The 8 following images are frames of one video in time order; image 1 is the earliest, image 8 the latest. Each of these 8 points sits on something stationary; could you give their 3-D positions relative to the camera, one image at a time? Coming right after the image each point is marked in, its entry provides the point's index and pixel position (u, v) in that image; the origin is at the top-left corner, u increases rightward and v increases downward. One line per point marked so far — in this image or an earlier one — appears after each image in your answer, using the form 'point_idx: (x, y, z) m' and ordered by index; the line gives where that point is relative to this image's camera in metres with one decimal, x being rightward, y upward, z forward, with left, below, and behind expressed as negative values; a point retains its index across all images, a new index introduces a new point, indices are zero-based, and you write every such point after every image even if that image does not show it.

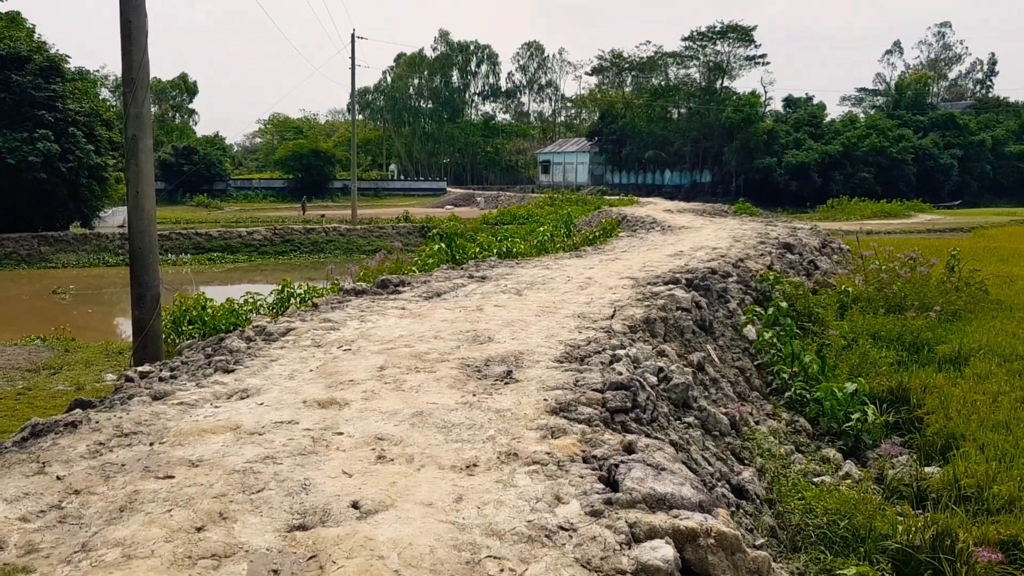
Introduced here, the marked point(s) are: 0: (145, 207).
0: (-2.4, +0.5, +5.9) m
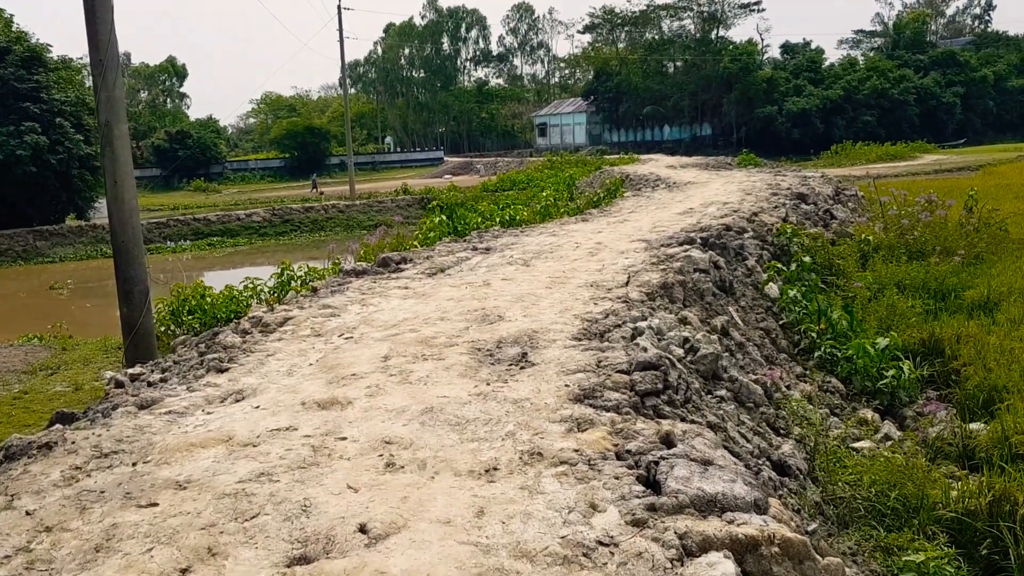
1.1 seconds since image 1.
0: (-2.4, +0.6, +5.6) m
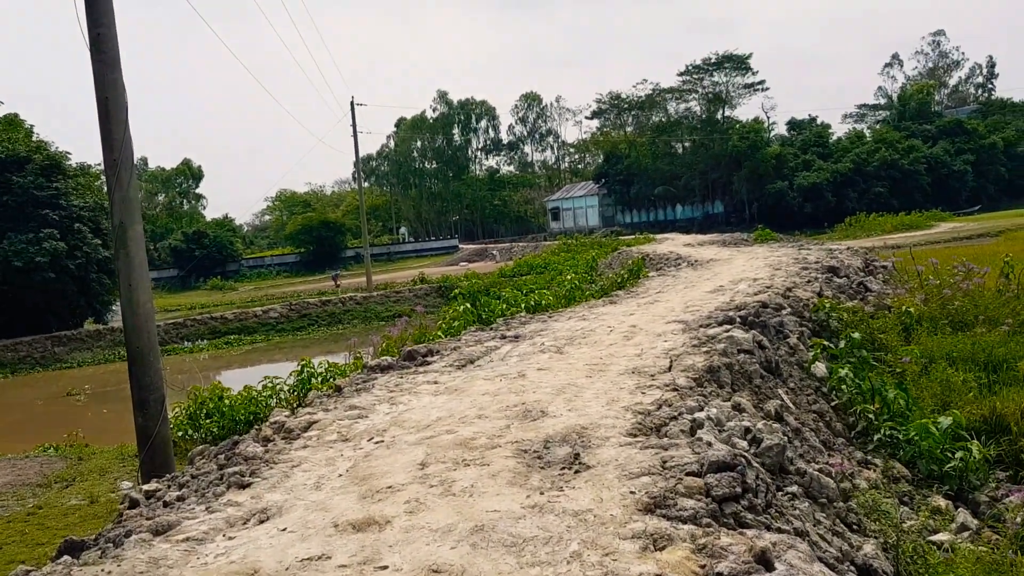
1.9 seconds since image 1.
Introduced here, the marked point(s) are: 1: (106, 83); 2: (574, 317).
0: (-2.2, -0.1, +5.3) m
1: (-2.4, +1.2, +5.2) m
2: (+0.6, -0.3, +8.9) m
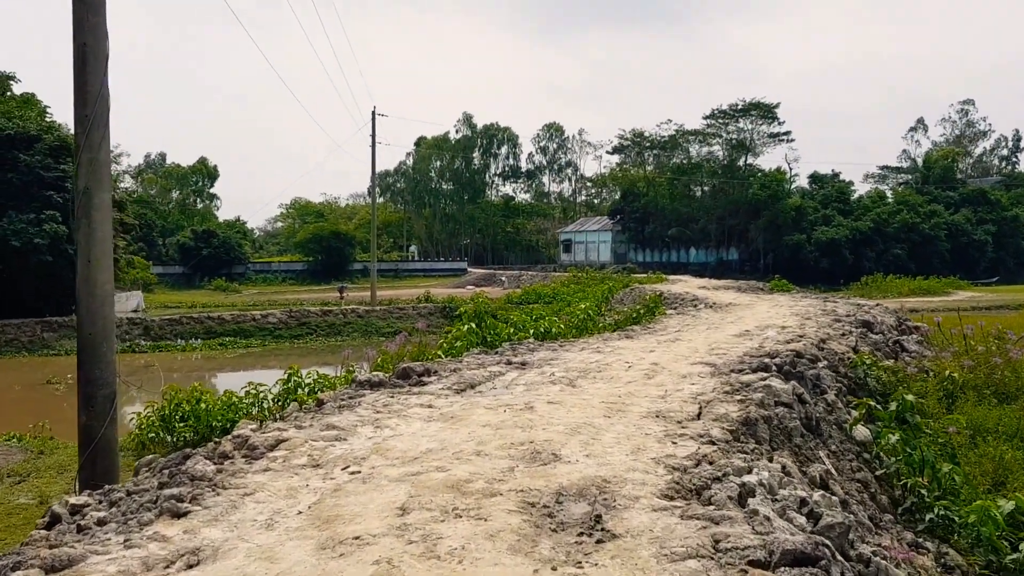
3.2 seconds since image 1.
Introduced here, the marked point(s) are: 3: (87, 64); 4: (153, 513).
0: (-2.1, 0.0, +4.6) m
1: (-2.2, +1.3, +4.6) m
2: (+0.7, -0.6, +8.1) m
3: (-2.2, +1.1, +4.6) m
4: (-1.2, -0.8, +3.1) m
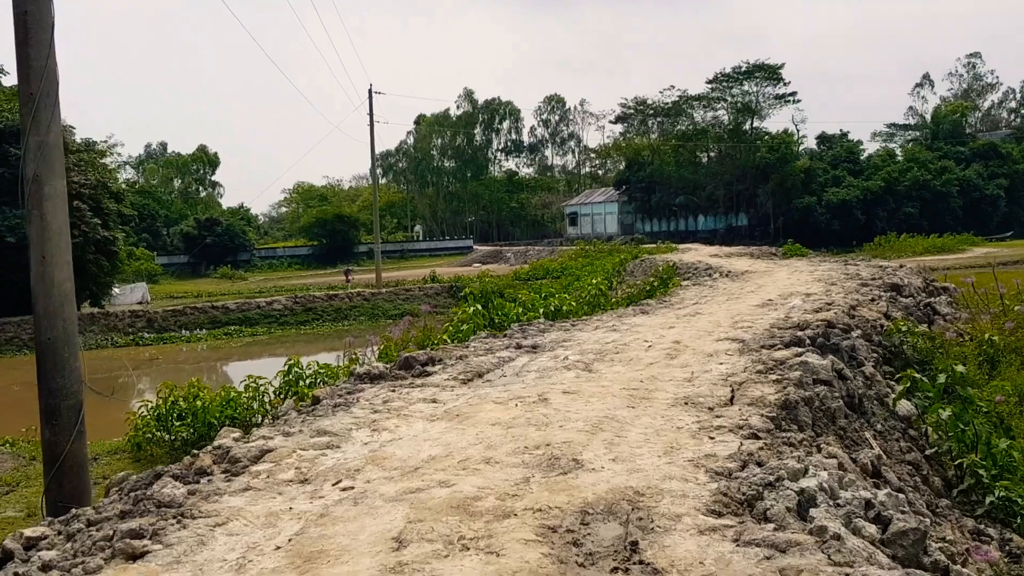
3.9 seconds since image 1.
0: (-2.1, 0.0, +4.1) m
1: (-2.2, +1.3, +4.0) m
2: (+0.8, -0.3, +7.6) m
3: (-2.2, +1.1, +4.1) m
4: (-1.2, -0.8, +2.6) m
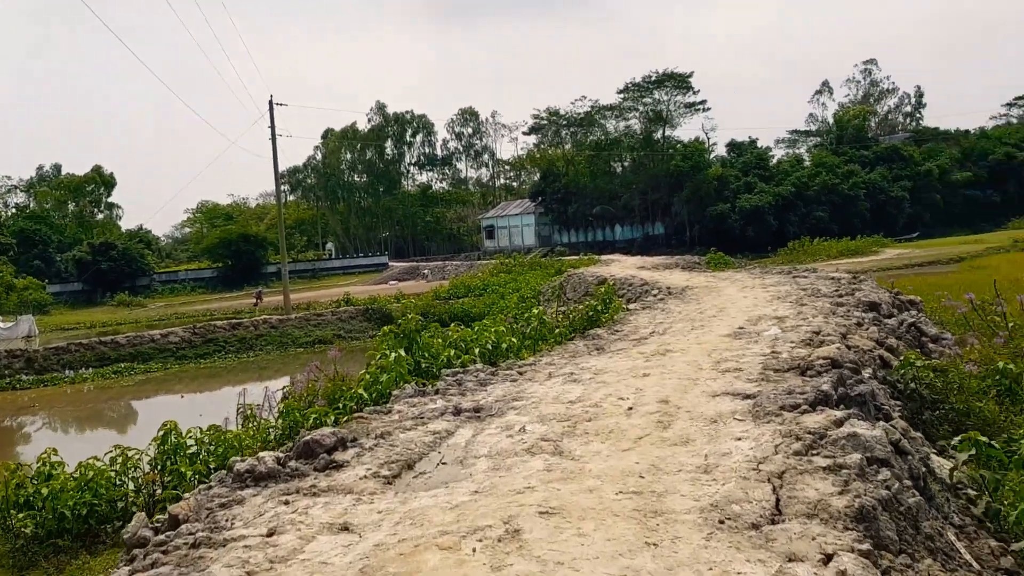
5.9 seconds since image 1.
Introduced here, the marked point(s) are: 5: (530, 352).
0: (-2.2, -0.3, +2.4) m
1: (-2.4, +1.0, +2.3) m
2: (+0.3, -0.6, +6.2) m
3: (-2.4, +0.8, +2.4) m
4: (-1.2, -1.0, +1.0) m
5: (+0.2, -0.6, +8.4) m
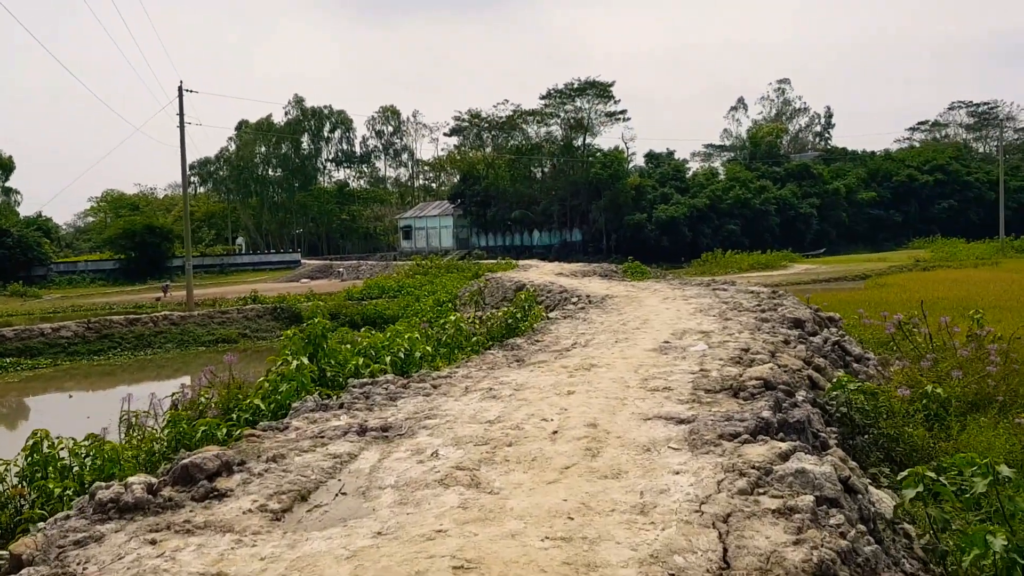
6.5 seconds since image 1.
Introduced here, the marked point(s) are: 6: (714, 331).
0: (-2.4, -0.2, +1.7) m
1: (-2.5, +1.1, +1.6) m
2: (-0.2, -0.7, +5.7) m
3: (-2.5, +0.9, +1.7) m
4: (-1.2, -1.0, +0.4) m
5: (-0.6, -0.6, +7.9) m
6: (+1.8, -0.4, +8.1) m
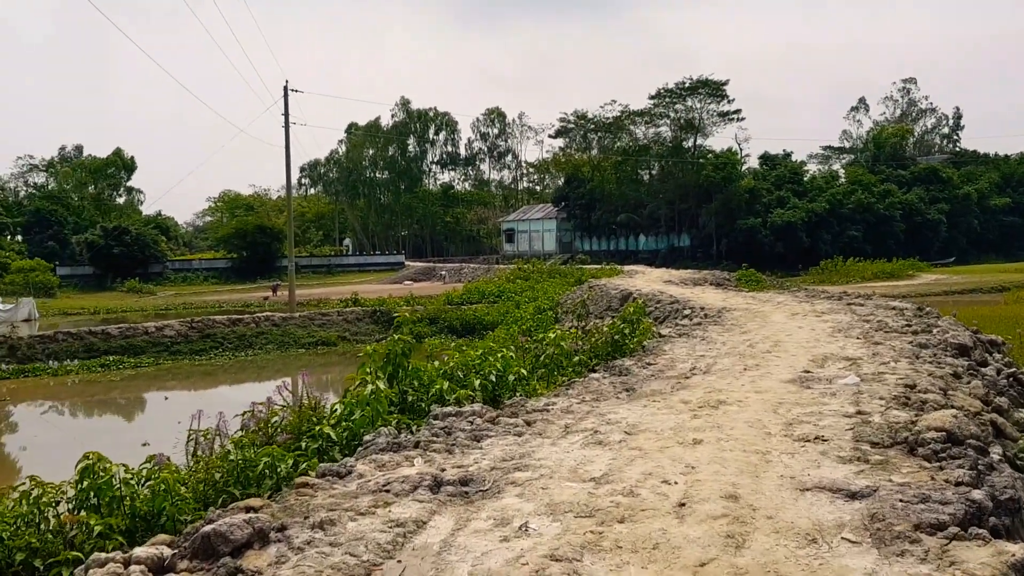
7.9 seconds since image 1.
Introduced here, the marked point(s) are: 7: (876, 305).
0: (-2.2, -0.3, +1.0) m
1: (-2.3, +1.0, +0.9) m
2: (+0.3, -0.7, +4.7) m
3: (-2.3, +0.8, +0.9) m
4: (-1.3, -1.1, -0.4) m
5: (+0.3, -0.7, +7.0) m
6: (+2.7, -0.5, +6.8) m
7: (+4.7, -0.2, +11.5) m
